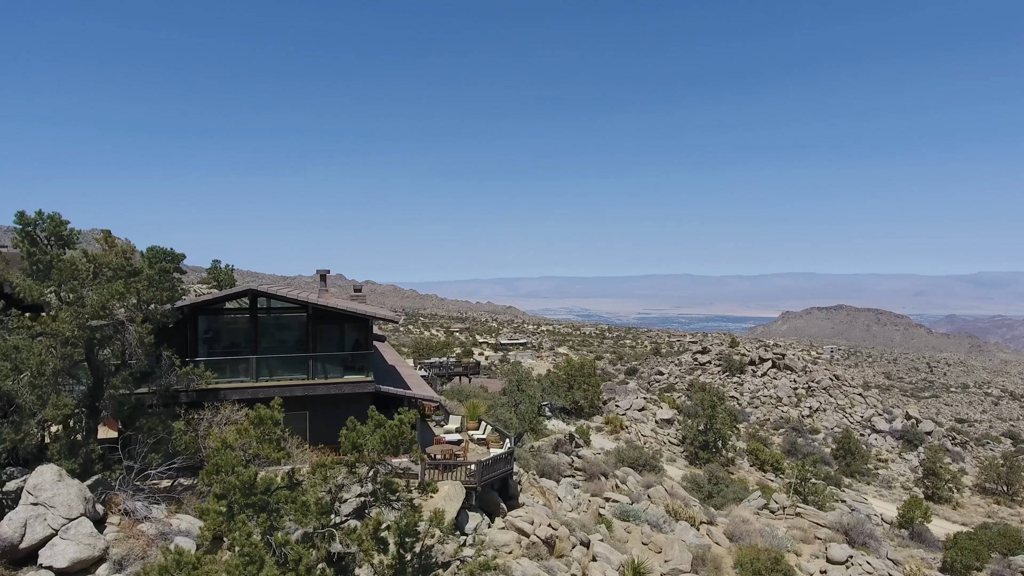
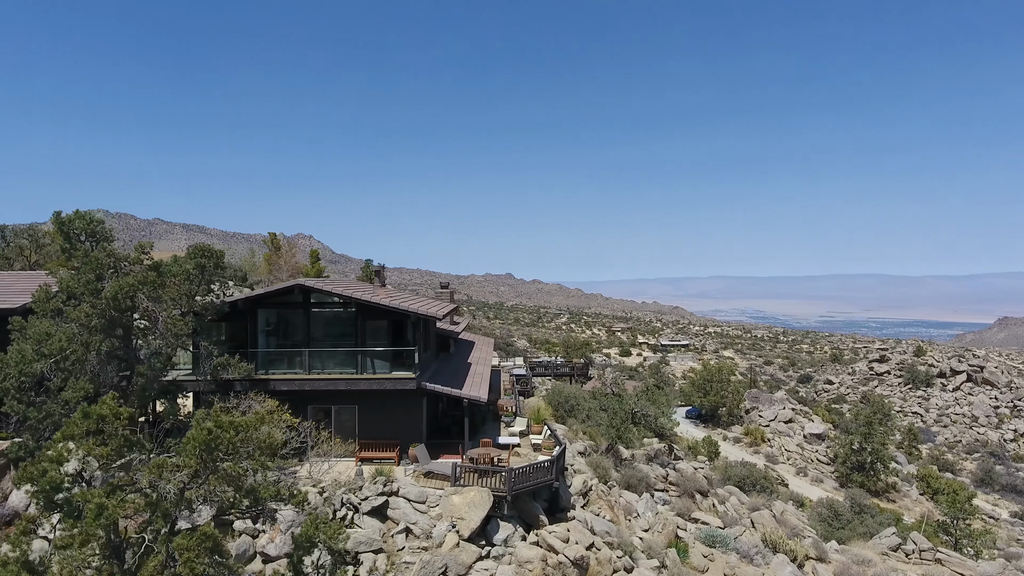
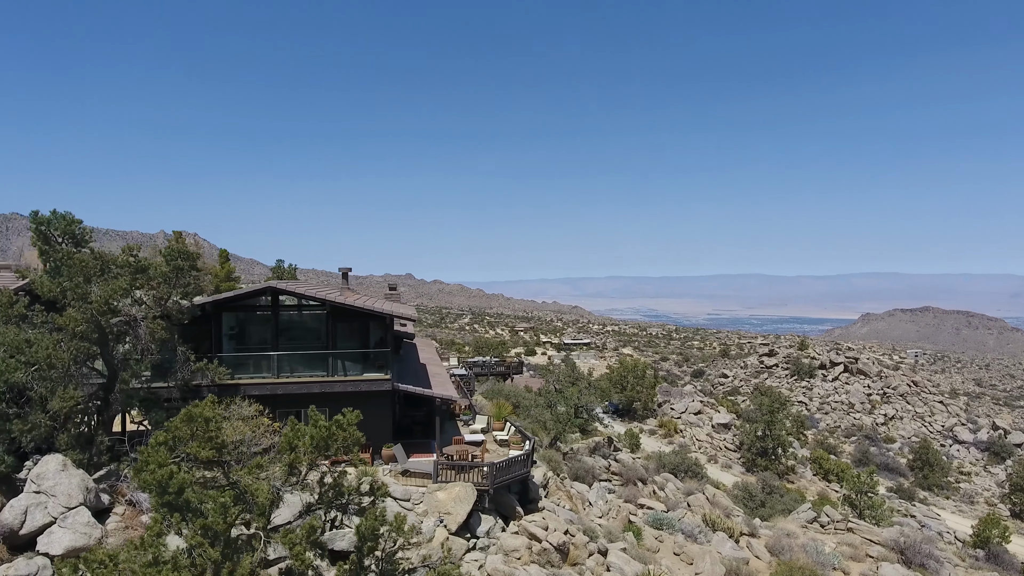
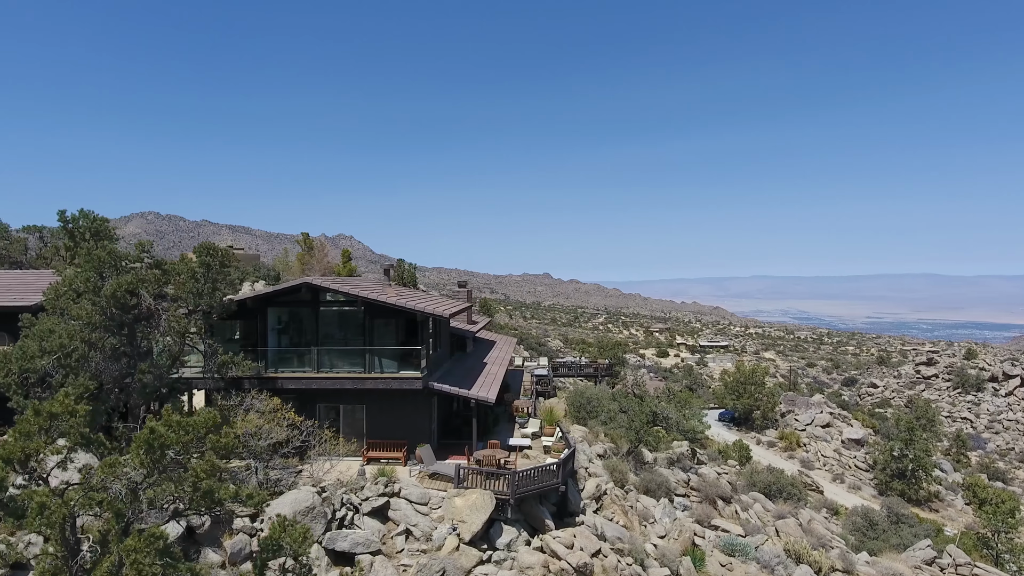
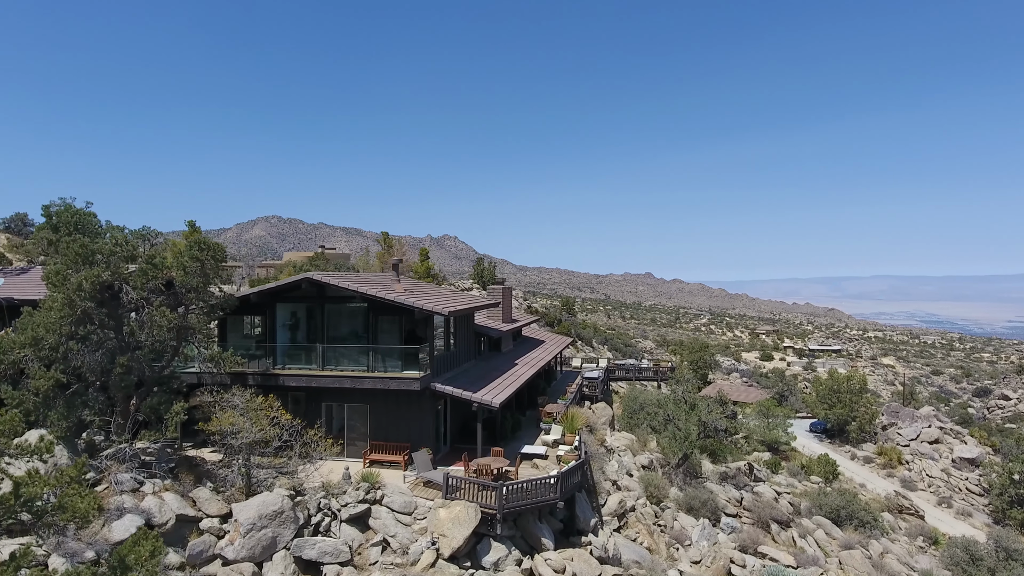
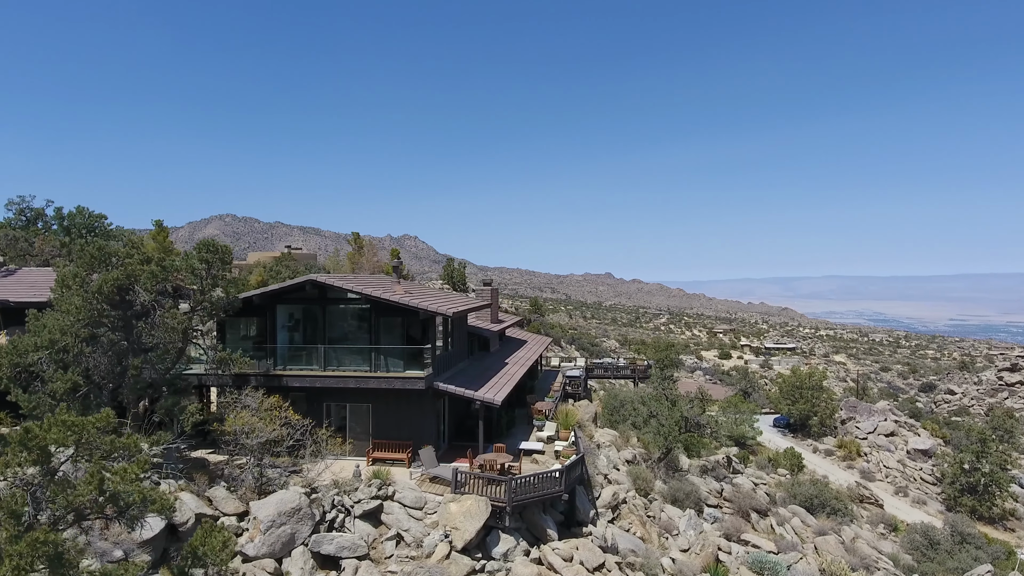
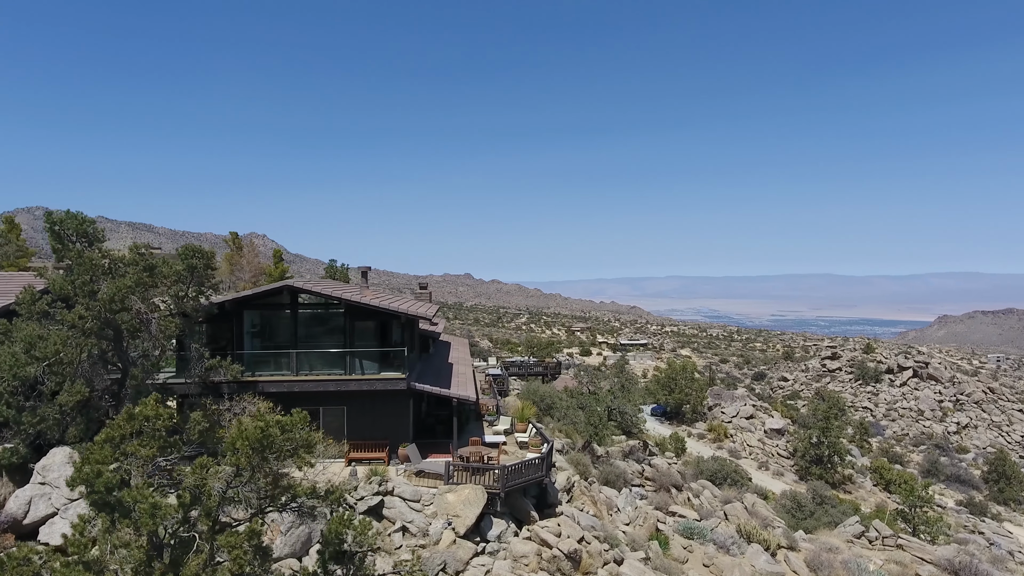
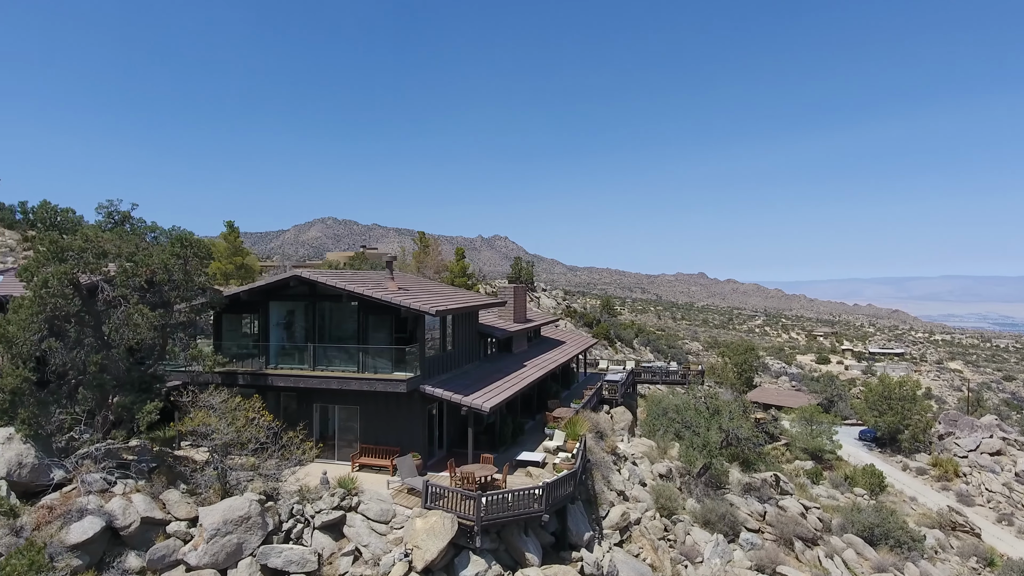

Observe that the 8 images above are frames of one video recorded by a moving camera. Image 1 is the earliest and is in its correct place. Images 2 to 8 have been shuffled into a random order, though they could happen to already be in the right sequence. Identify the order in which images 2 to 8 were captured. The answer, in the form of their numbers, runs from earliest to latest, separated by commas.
3, 7, 2, 4, 6, 5, 8
